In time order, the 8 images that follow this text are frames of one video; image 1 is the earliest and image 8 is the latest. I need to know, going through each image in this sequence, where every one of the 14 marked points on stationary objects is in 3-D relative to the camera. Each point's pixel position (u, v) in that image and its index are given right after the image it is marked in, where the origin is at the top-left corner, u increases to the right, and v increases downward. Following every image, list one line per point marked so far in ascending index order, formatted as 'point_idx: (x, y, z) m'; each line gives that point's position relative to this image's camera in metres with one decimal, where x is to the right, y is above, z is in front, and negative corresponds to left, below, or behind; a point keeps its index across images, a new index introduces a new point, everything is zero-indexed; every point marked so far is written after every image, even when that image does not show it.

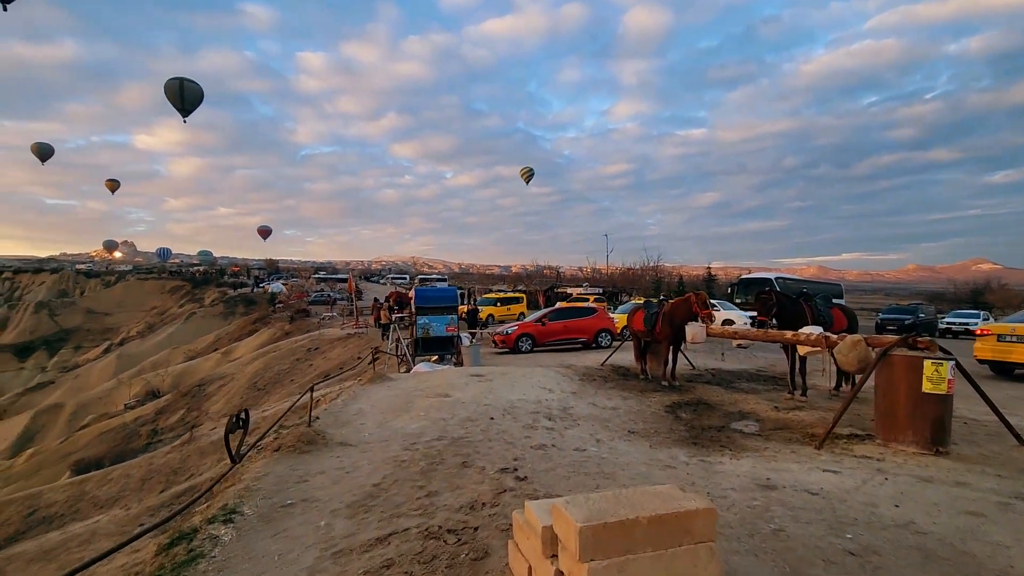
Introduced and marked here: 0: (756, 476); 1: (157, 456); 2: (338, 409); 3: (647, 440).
0: (+2.5, -1.9, +5.3) m
1: (-7.7, -3.7, +11.2) m
2: (-3.0, -2.1, +8.8) m
3: (+1.8, -2.0, +6.8) m
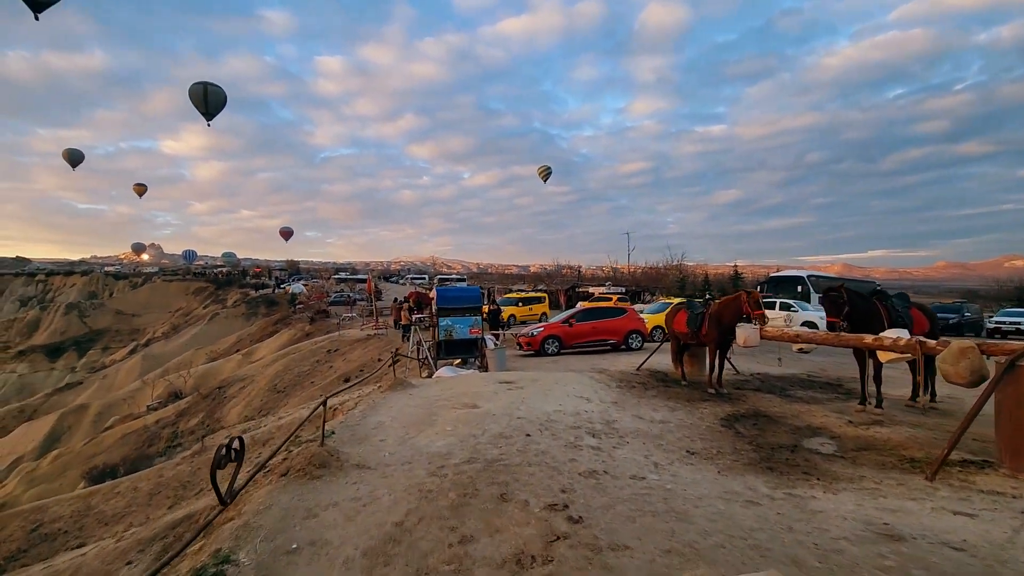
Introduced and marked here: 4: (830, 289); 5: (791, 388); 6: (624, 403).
0: (+2.9, -1.9, +4.3) m
1: (-7.1, -3.7, +10.6) m
2: (-2.4, -2.1, +7.9) m
3: (+2.3, -2.0, +5.8) m
4: (+5.2, 0.0, +8.3) m
5: (+6.2, -2.2, +11.4) m
6: (+2.0, -2.1, +9.1) m
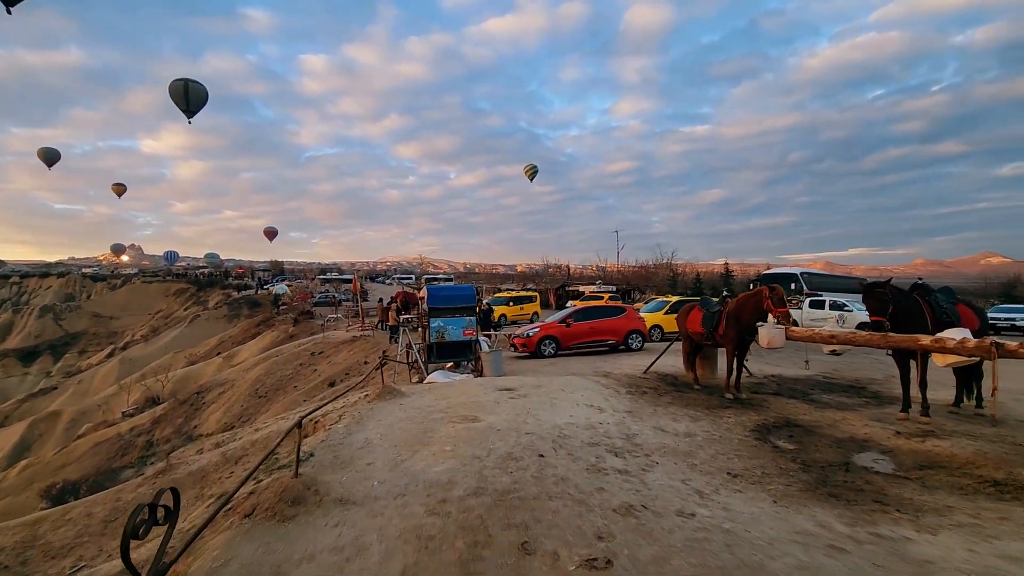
0: (+3.1, -1.8, +3.4) m
1: (-7.0, -3.7, +9.4) m
2: (-2.3, -2.0, +6.9) m
3: (+2.4, -2.0, +4.9) m
4: (+5.2, +0.1, +7.4) m
5: (+6.2, -2.1, +10.6) m
6: (+2.0, -2.0, +8.2) m
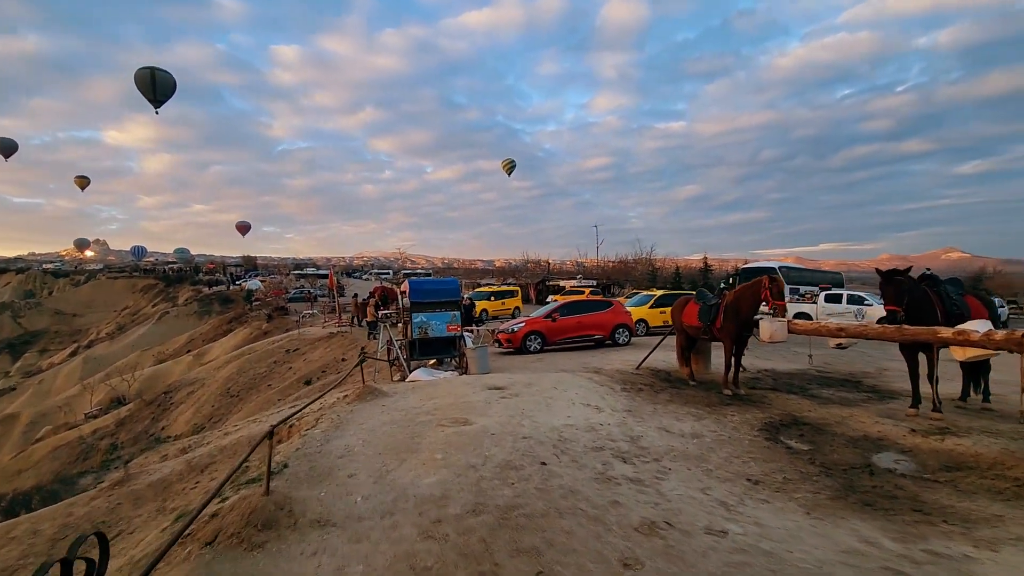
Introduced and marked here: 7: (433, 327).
0: (+3.2, -1.7, +2.9) m
1: (-7.2, -3.6, +8.6) m
2: (-2.4, -1.9, +6.2) m
3: (+2.5, -1.9, +4.5) m
4: (+5.2, +0.2, +7.1) m
5: (+6.0, -2.0, +10.3) m
6: (+1.9, -1.9, +7.7) m
7: (-2.0, -1.0, +13.4) m
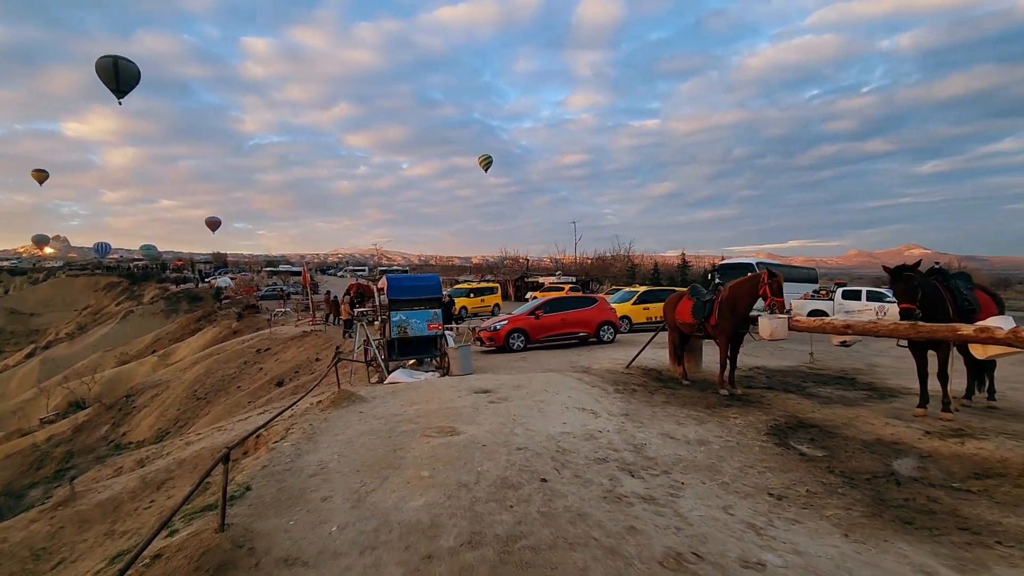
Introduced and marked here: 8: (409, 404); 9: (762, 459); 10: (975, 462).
0: (+3.3, -1.7, +2.5) m
1: (-7.4, -3.6, +7.7) m
2: (-2.5, -1.9, +5.5) m
3: (+2.5, -1.8, +4.0) m
4: (+5.0, +0.3, +6.7) m
5: (+5.7, -1.9, +10.0) m
6: (+1.8, -1.8, +7.3) m
7: (-2.4, -0.9, +12.7) m
8: (-1.6, -1.8, +7.9) m
9: (+2.7, -1.9, +5.6) m
10: (+4.8, -1.8, +5.3) m
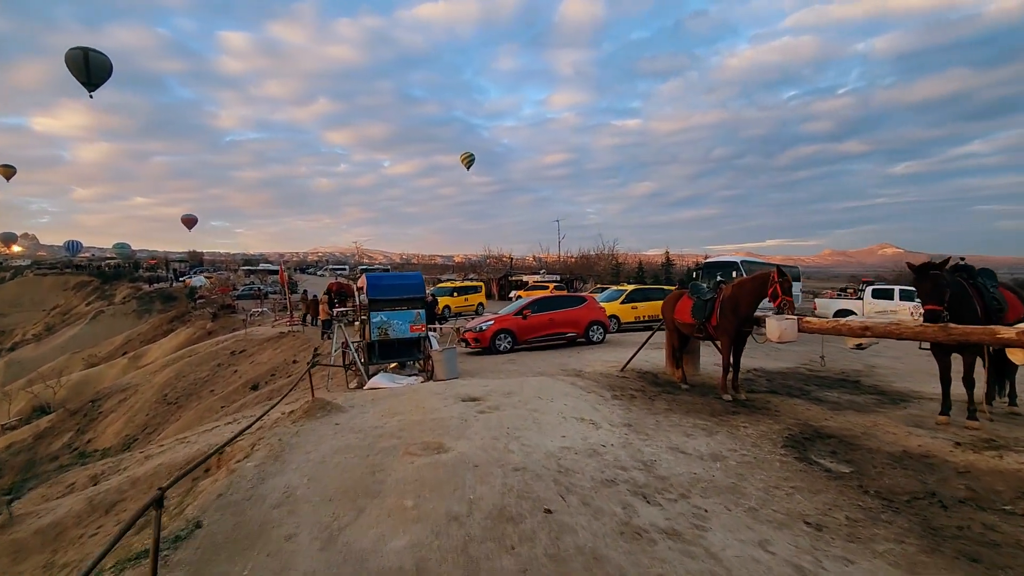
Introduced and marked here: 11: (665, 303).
0: (+3.3, -1.7, +1.9) m
1: (-7.5, -3.6, +6.8) m
2: (-2.5, -1.9, +4.8) m
3: (+2.5, -1.8, +3.4) m
4: (+5.0, +0.3, +6.2) m
5: (+5.5, -1.9, +9.5) m
6: (+1.7, -1.8, +6.6) m
7: (-2.7, -0.9, +12.0) m
8: (-1.7, -1.8, +7.2) m
9: (+2.7, -1.8, +5.1) m
10: (+4.7, -1.8, +4.8) m
11: (+2.9, -0.3, +9.9) m
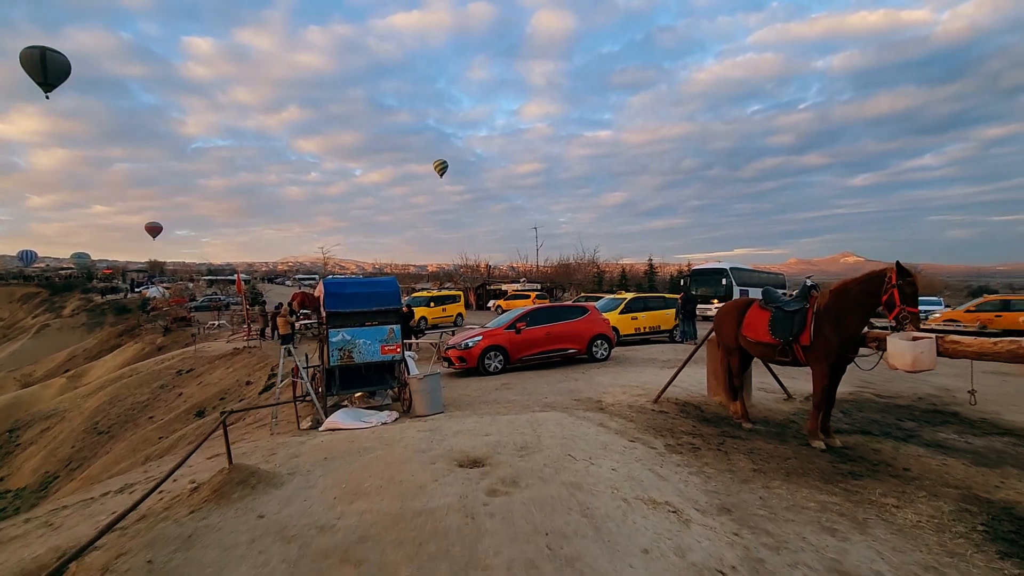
0: (+3.8, -1.7, -0.4) m
1: (-7.2, -3.7, +3.8) m
2: (-2.1, -1.9, +2.1) m
3: (+2.9, -1.8, +1.0) m
4: (+5.2, +0.3, +3.9) m
5: (+5.6, -2.0, +7.3) m
6: (+2.0, -1.9, +4.2) m
7: (-2.7, -1.1, +9.3) m
8: (-1.5, -1.9, +4.6) m
9: (+3.0, -1.9, +2.7) m
10: (+5.1, -1.8, +2.5) m
11: (+3.0, -0.4, +7.5) m
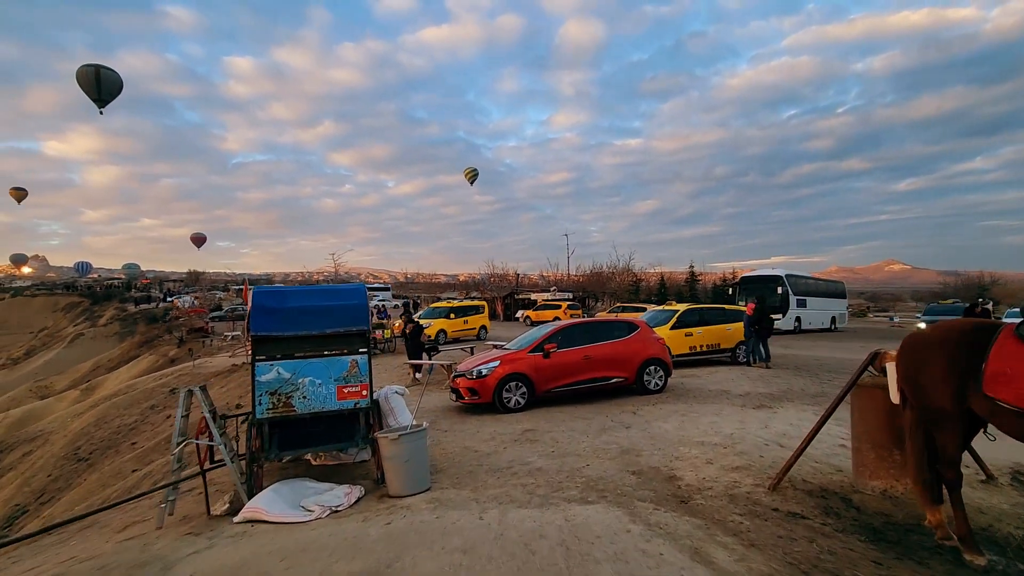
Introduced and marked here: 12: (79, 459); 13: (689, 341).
0: (+3.5, -1.6, -3.9) m
1: (-7.2, -3.7, +0.9) m
2: (-2.3, -1.9, -1.0) m
3: (+2.7, -1.8, -2.4) m
4: (+5.2, +0.2, +0.4) m
5: (+5.8, -2.0, +3.6) m
6: (+1.9, -1.9, +0.8) m
7: (-2.4, -1.2, +6.2) m
8: (-1.5, -1.9, +1.4) m
9: (+2.9, -1.9, -0.8) m
10: (+4.9, -1.8, -1.1) m
11: (+3.2, -0.5, +4.1) m
12: (-16.6, -6.6, +19.8) m
13: (+5.6, -1.7, +16.2) m
